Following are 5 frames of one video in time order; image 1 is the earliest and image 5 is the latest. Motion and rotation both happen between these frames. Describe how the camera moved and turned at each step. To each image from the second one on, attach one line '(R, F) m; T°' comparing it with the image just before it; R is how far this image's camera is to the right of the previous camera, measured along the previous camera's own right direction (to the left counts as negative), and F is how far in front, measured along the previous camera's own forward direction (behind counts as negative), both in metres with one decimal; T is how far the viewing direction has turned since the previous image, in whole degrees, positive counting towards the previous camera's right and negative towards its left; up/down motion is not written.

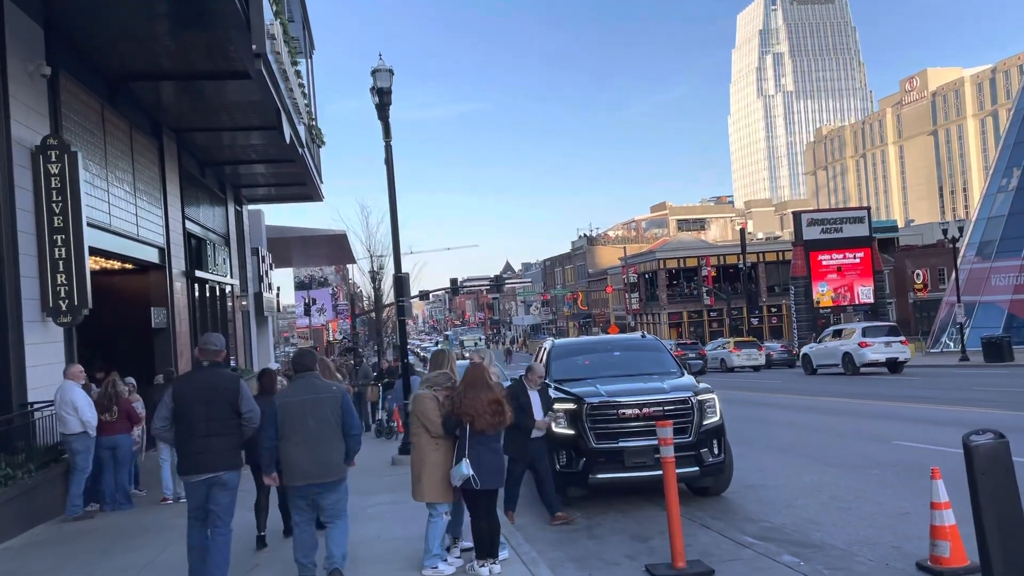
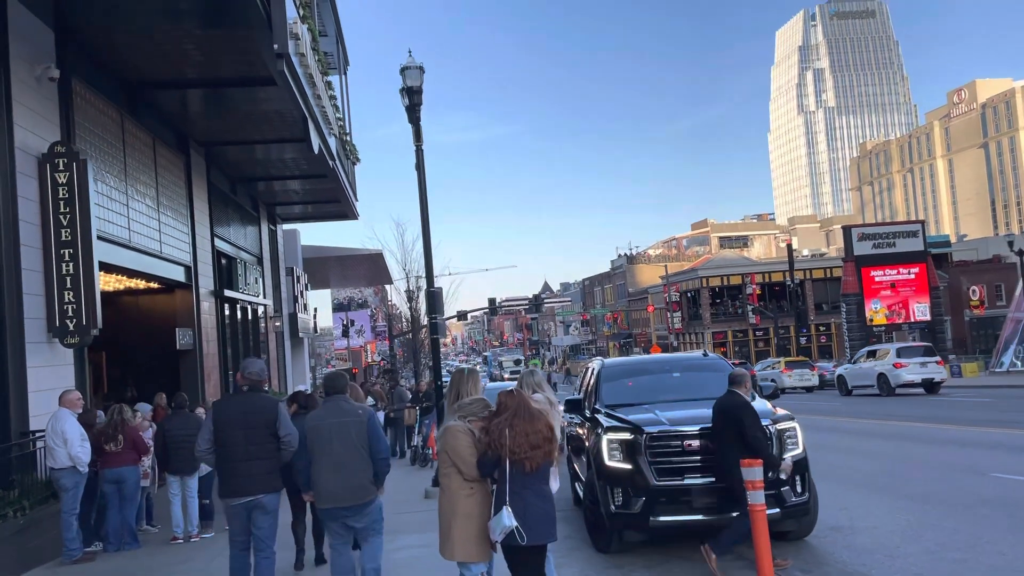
(-0.1, +1.1) m; -3°
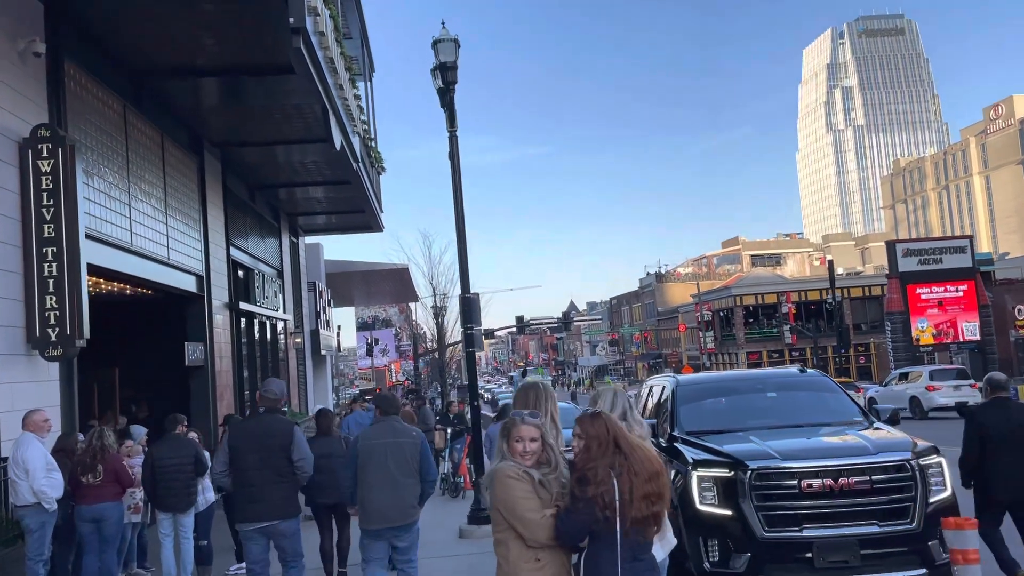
(-0.3, +1.5) m; -2°
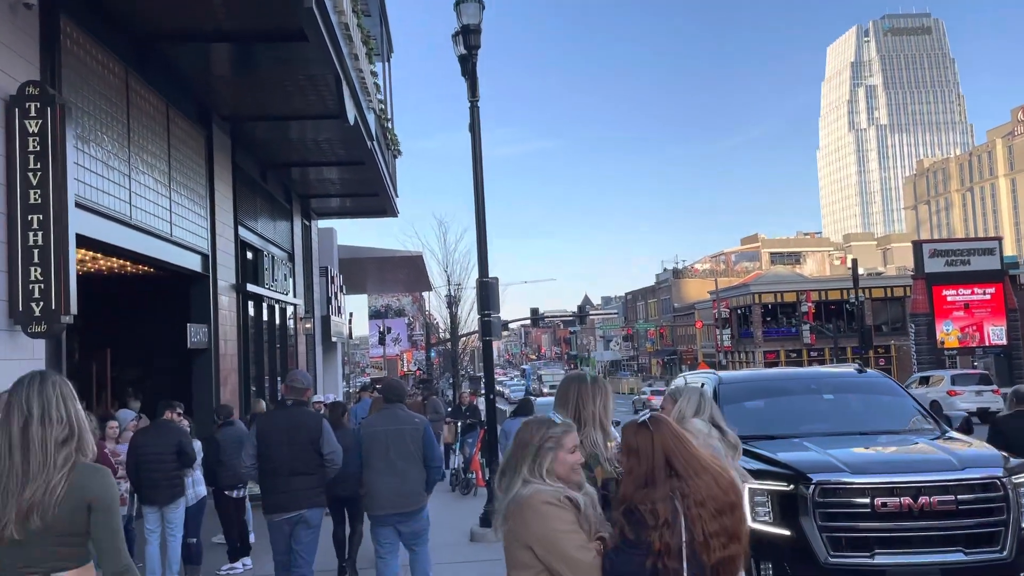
(-0.1, +0.7) m; -1°
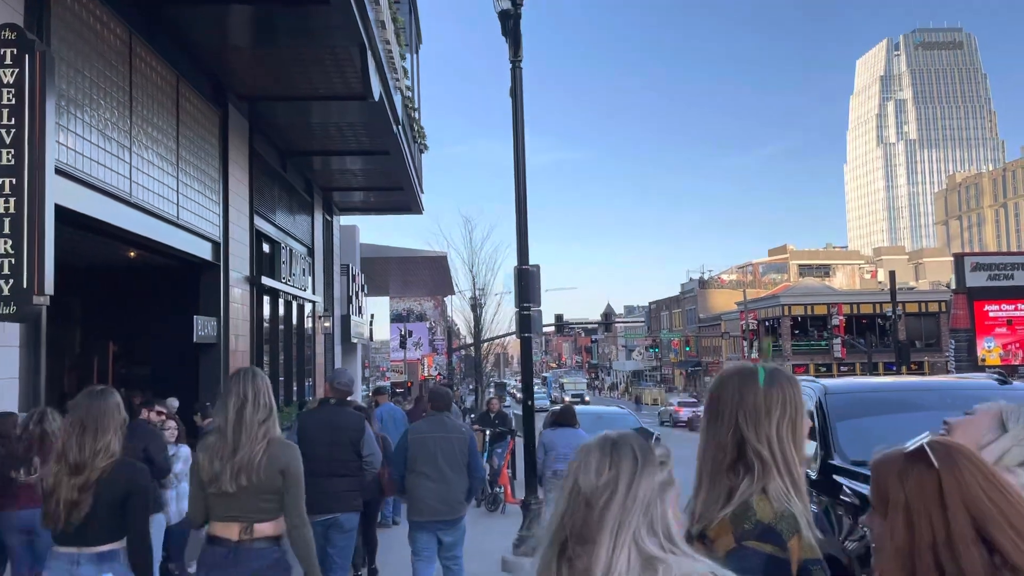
(-0.2, +1.2) m; -1°
